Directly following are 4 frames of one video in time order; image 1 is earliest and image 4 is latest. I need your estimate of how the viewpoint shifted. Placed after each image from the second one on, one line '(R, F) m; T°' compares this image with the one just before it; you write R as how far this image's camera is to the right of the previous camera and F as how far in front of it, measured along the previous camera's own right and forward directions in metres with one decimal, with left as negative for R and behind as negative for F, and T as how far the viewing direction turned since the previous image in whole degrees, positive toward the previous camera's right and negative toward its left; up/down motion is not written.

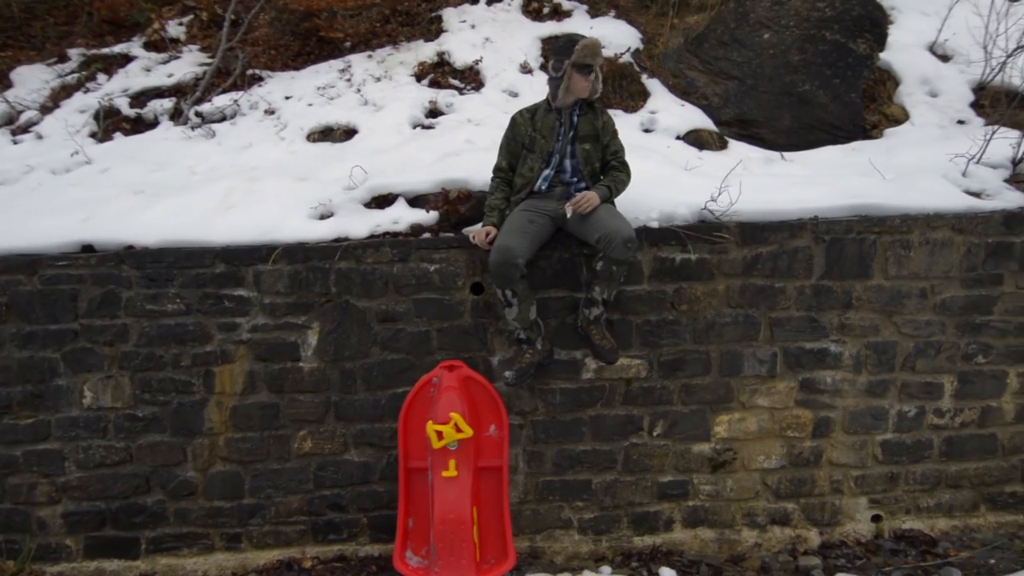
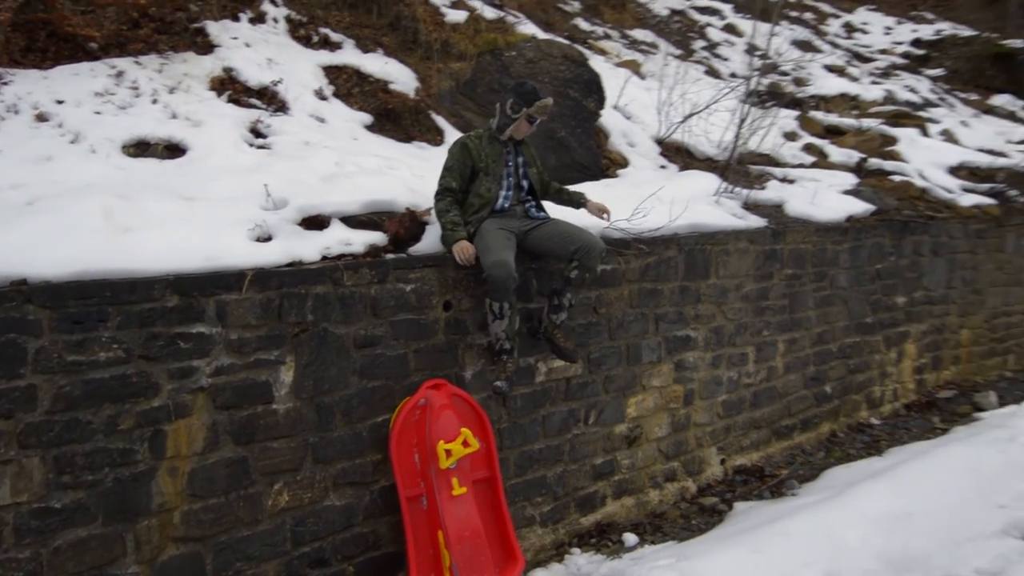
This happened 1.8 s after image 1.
(-1.5, +0.3) m; +33°
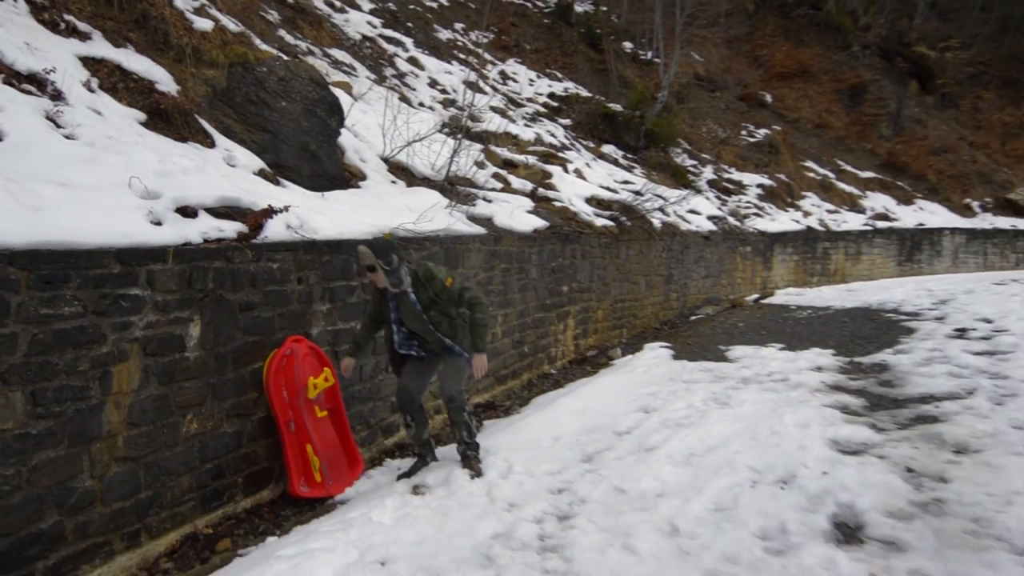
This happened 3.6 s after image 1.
(-1.1, -1.1) m; +28°
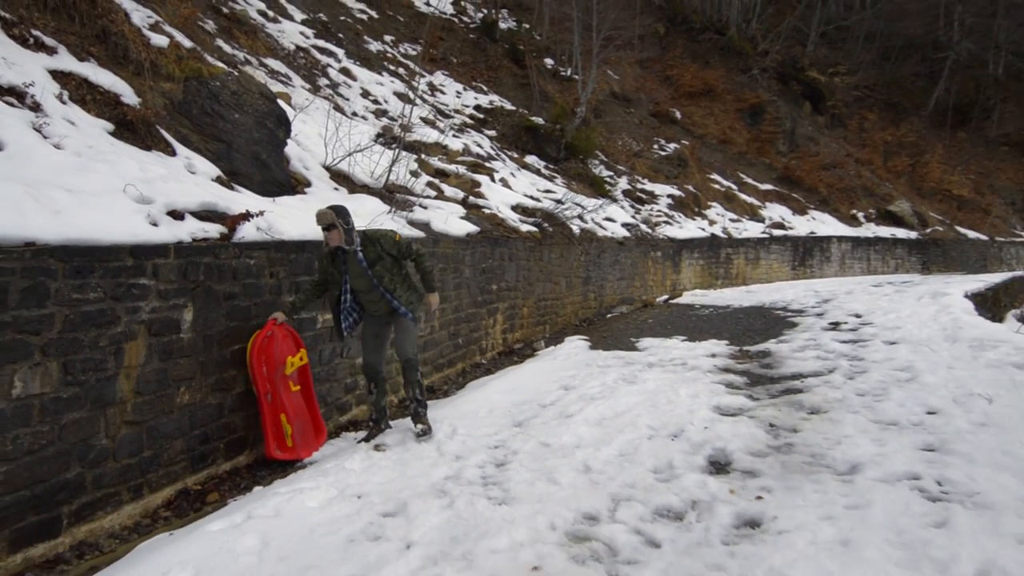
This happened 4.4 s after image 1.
(-0.1, -0.8) m; +6°
